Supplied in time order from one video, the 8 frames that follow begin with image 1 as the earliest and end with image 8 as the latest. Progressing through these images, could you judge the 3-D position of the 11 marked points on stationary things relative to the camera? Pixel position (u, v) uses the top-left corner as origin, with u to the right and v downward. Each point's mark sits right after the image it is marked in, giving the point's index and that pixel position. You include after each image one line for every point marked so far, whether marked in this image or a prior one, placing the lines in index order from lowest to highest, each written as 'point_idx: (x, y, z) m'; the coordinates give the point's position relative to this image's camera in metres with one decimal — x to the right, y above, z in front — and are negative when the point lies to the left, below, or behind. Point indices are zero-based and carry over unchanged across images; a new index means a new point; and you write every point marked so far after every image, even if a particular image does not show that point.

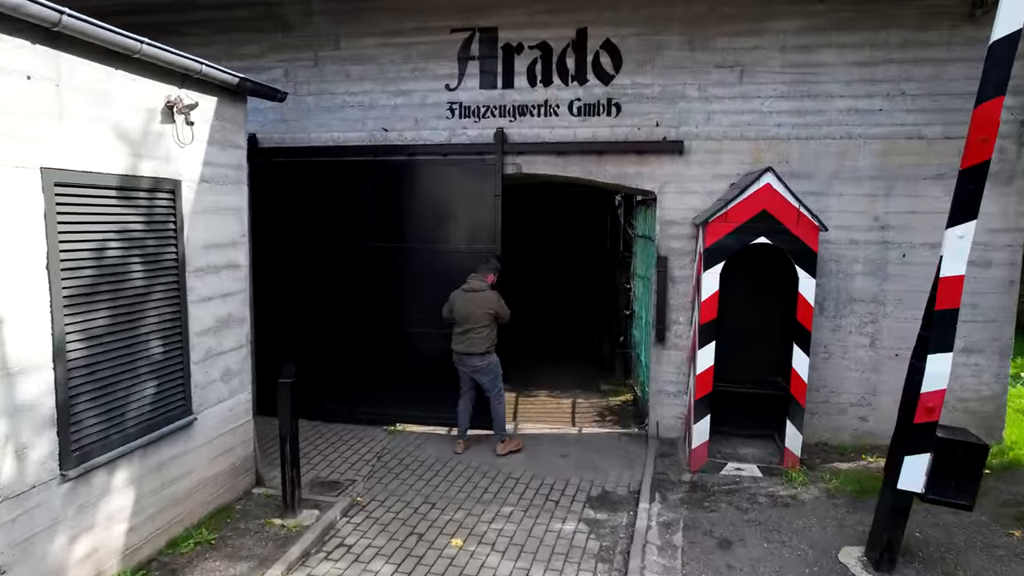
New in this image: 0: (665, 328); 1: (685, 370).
0: (+1.5, -0.4, +6.3) m
1: (+1.6, -0.8, +6.3) m
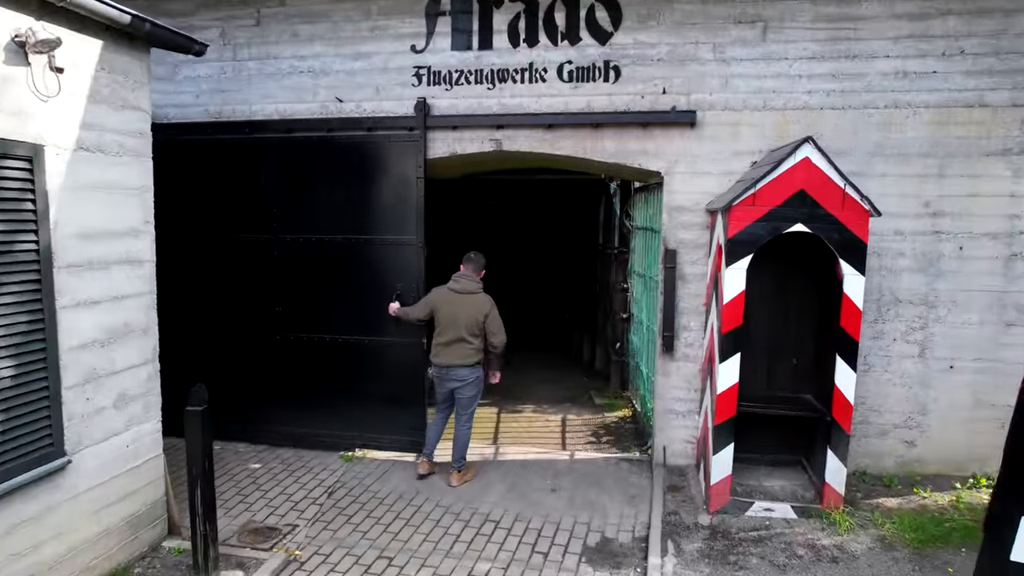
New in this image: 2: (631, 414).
0: (+1.3, -0.4, +5.3) m
1: (+1.5, -0.8, +5.3) m
2: (+1.3, -1.4, +7.1) m
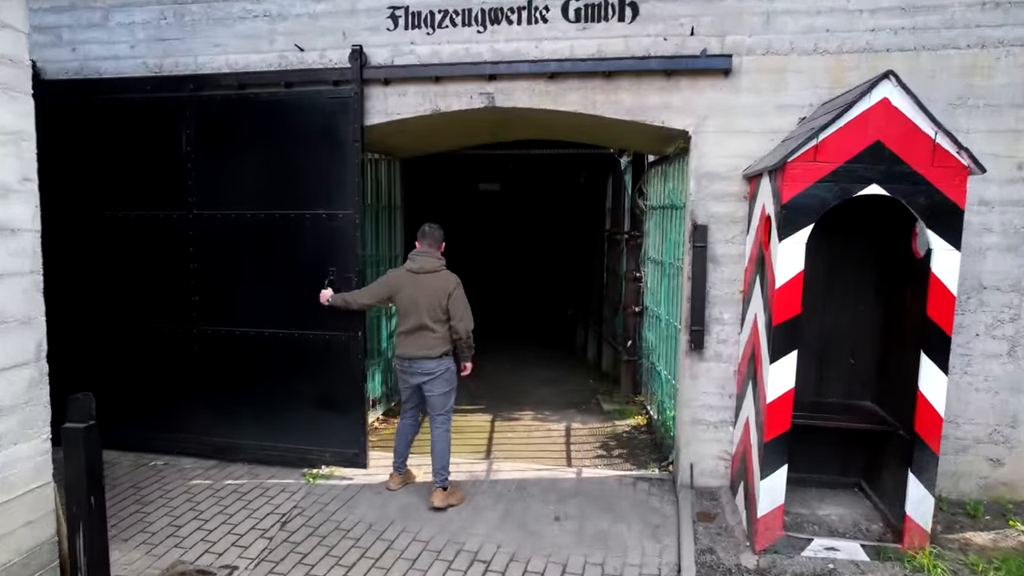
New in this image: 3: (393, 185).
0: (+1.3, -0.3, +4.3) m
1: (+1.4, -0.7, +4.4) m
2: (+1.2, -1.3, +6.2) m
3: (-1.2, +1.0, +6.6) m
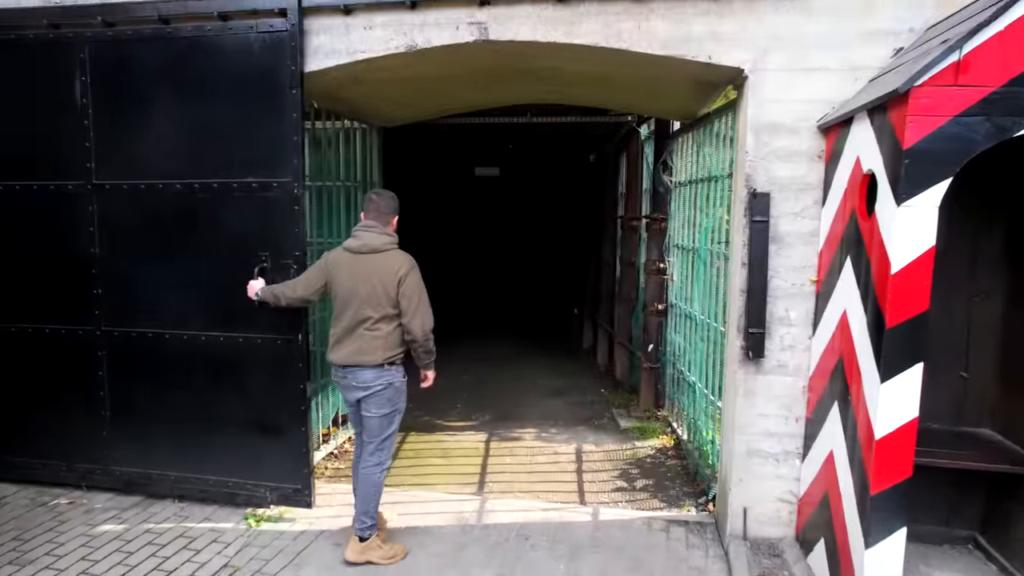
0: (+1.2, -0.2, +3.3) m
1: (+1.4, -0.6, +3.3) m
2: (+1.2, -1.2, +5.1) m
3: (-1.2, +1.1, +5.6) m
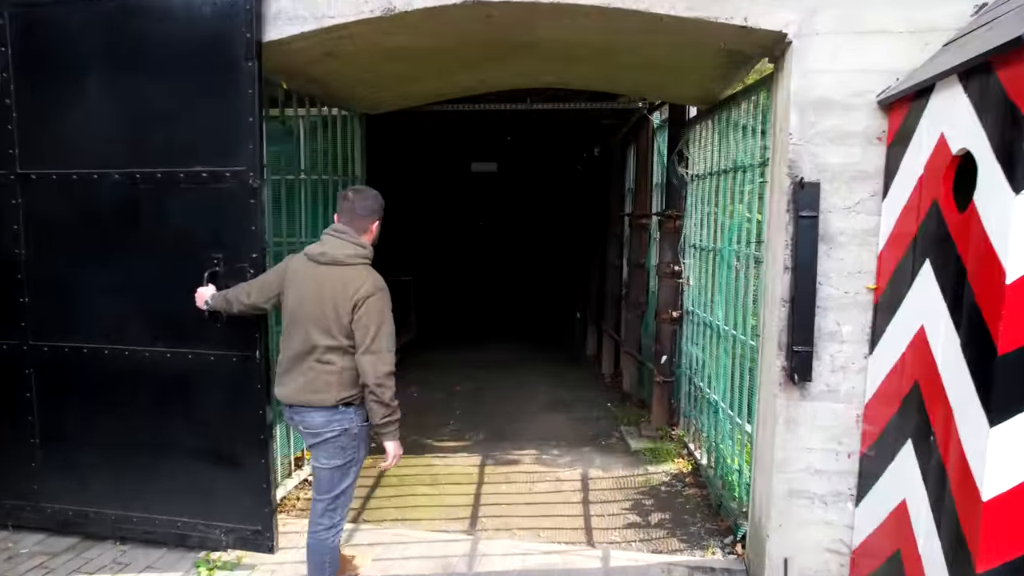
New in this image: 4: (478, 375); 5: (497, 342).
0: (+1.2, -0.3, +2.7) m
1: (+1.4, -0.7, +2.8) m
2: (+1.2, -1.2, +4.6) m
3: (-1.2, +1.0, +5.0) m
4: (-0.4, -1.0, +7.3) m
5: (-0.2, -0.8, +9.4) m
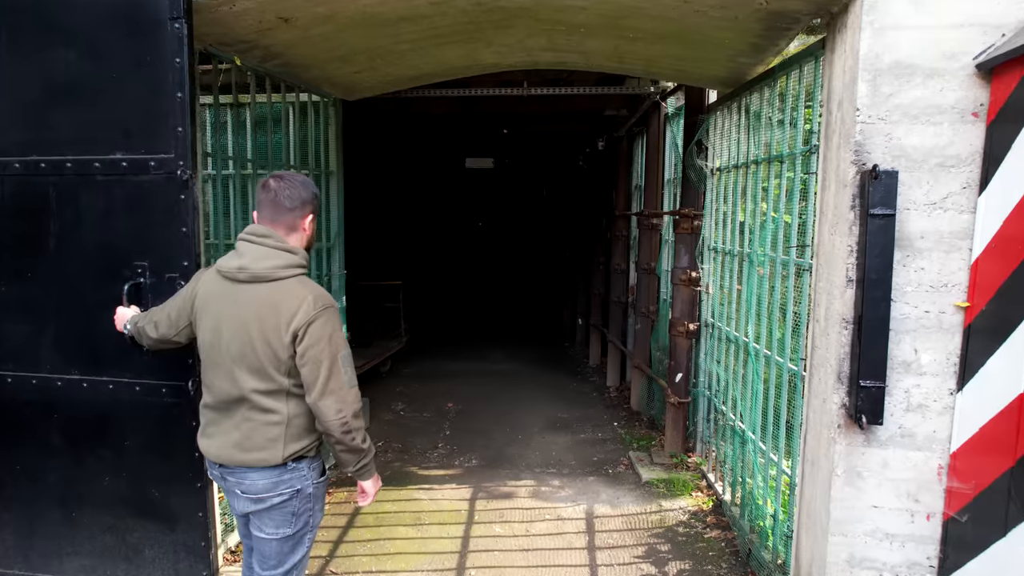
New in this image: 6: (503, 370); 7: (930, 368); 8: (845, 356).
0: (+1.2, -0.3, +2.1) m
1: (+1.4, -0.7, +2.2) m
2: (+1.2, -1.3, +4.0) m
3: (-1.2, +1.0, +4.4) m
4: (-0.4, -1.0, +6.7) m
5: (-0.2, -0.8, +8.8) m
6: (-0.1, -0.9, +7.5) m
7: (+1.3, -0.3, +2.1) m
8: (+1.1, -0.2, +2.2) m
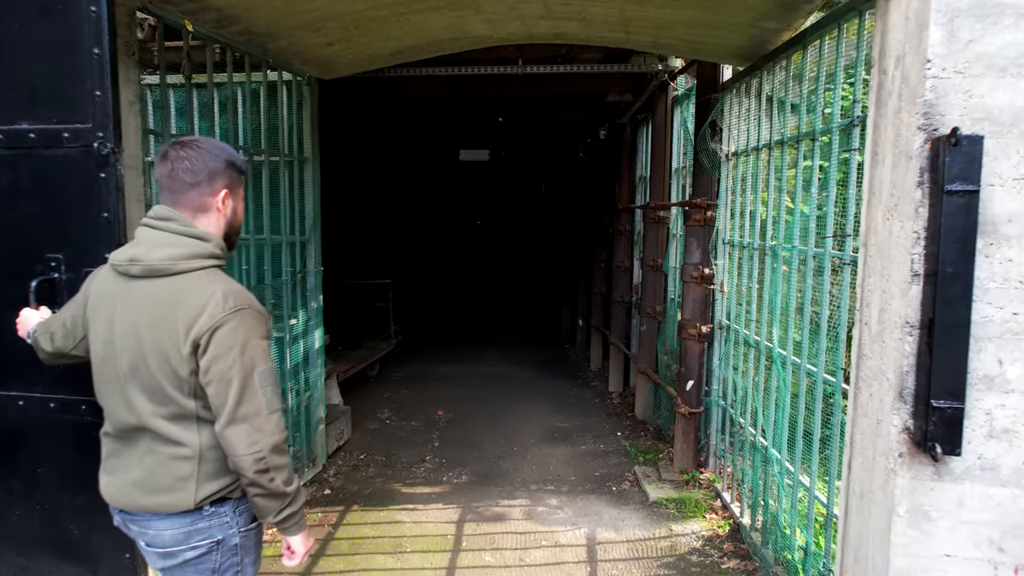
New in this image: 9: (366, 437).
0: (+1.2, -0.3, +1.7) m
1: (+1.3, -0.7, +1.8) m
2: (+1.1, -1.3, +3.6) m
3: (-1.3, +1.0, +4.0) m
4: (-0.4, -1.0, +6.3) m
5: (-0.3, -0.8, +8.4) m
6: (-0.1, -0.9, +7.1) m
7: (+1.3, -0.2, +1.7) m
8: (+1.1, -0.2, +1.8) m
9: (-1.1, -1.1, +5.1) m
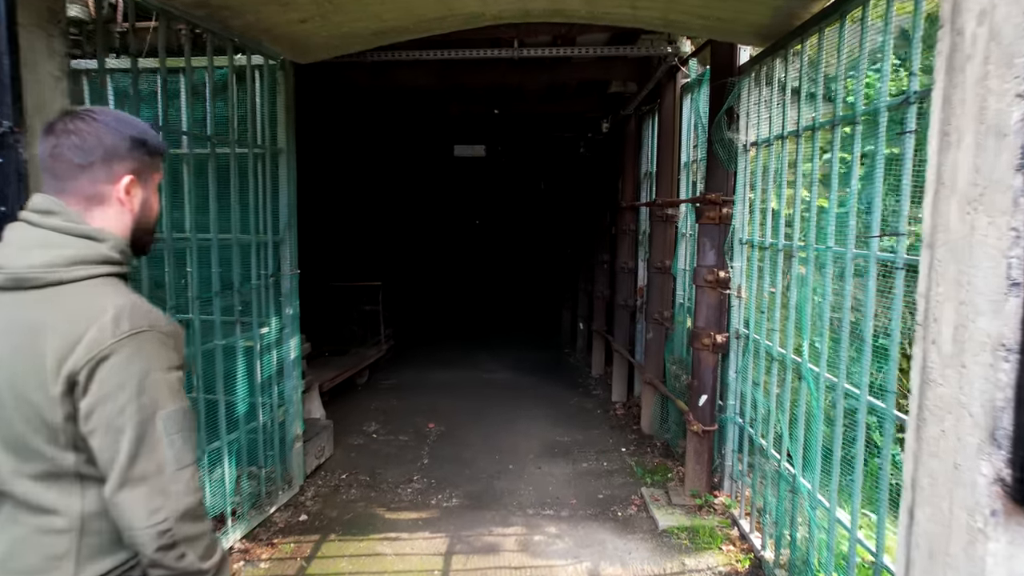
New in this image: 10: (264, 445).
0: (+1.1, -0.3, +1.3) m
1: (+1.3, -0.7, +1.4) m
2: (+1.1, -1.3, +3.2) m
3: (-1.3, +1.0, +3.6) m
4: (-0.5, -1.0, +5.9) m
5: (-0.3, -0.8, +8.0) m
6: (-0.2, -0.9, +6.7) m
7: (+1.3, -0.3, +1.3) m
8: (+1.0, -0.2, +1.4) m
9: (-1.1, -1.2, +4.7) m
10: (-1.4, -0.9, +3.7) m
